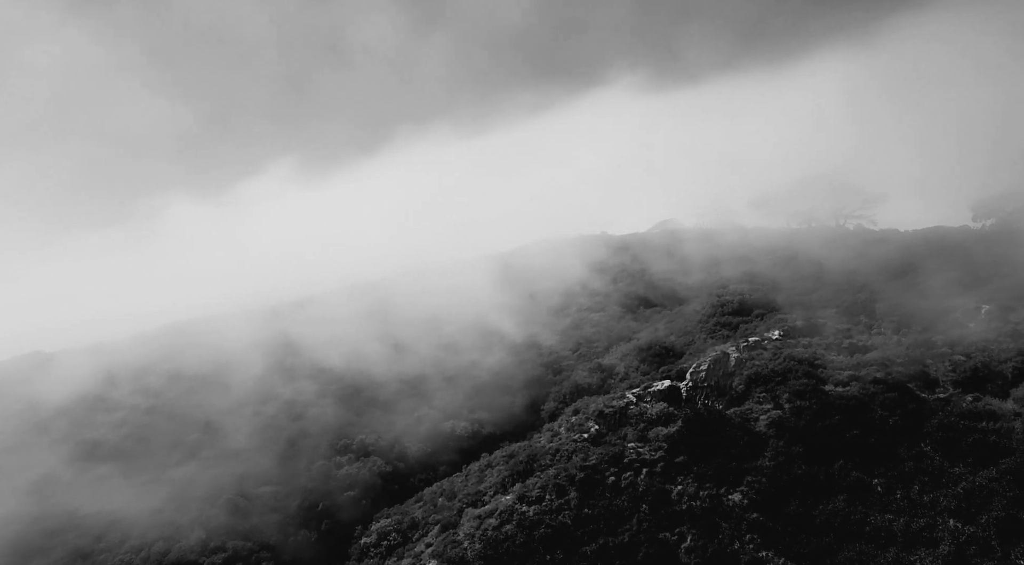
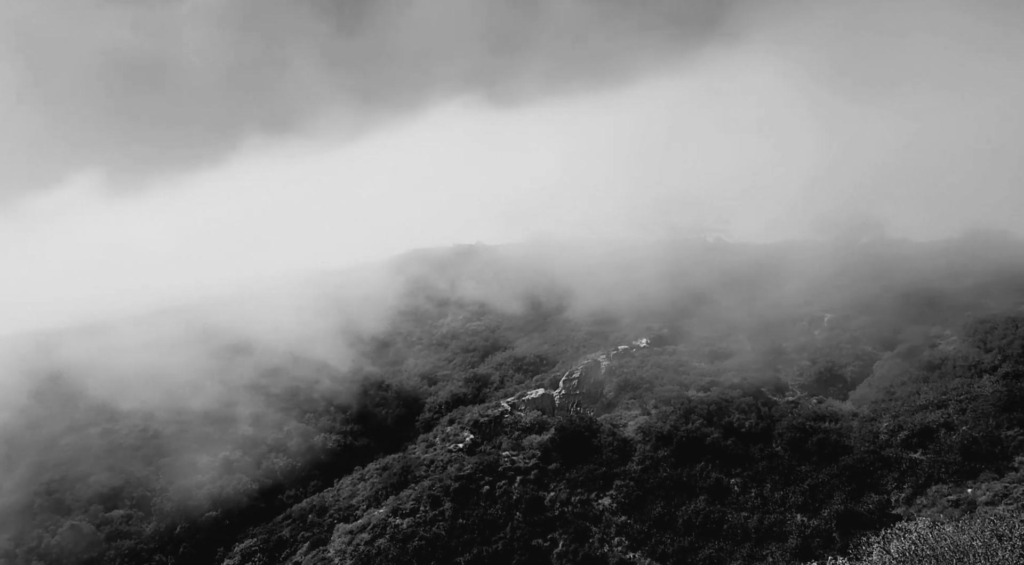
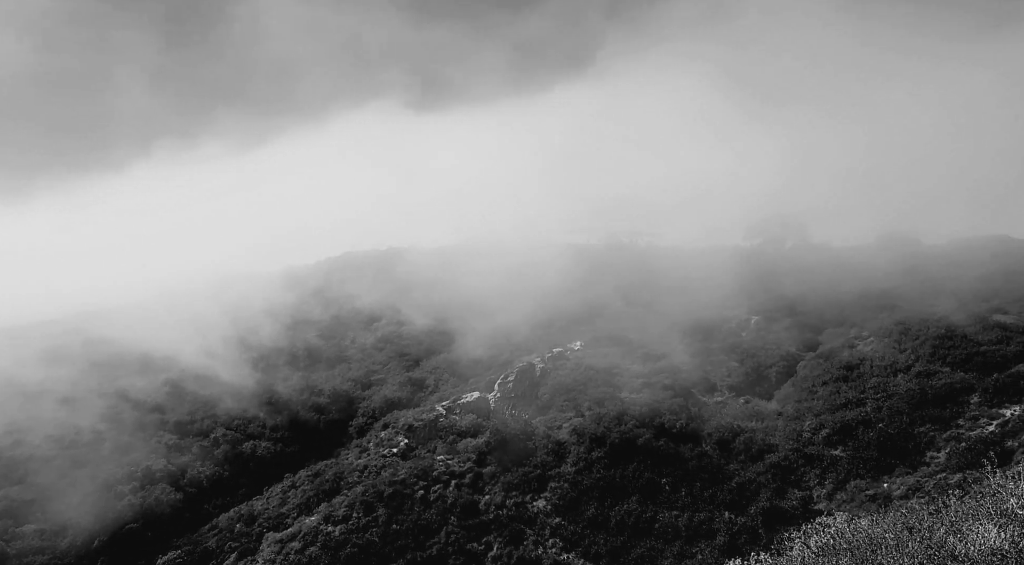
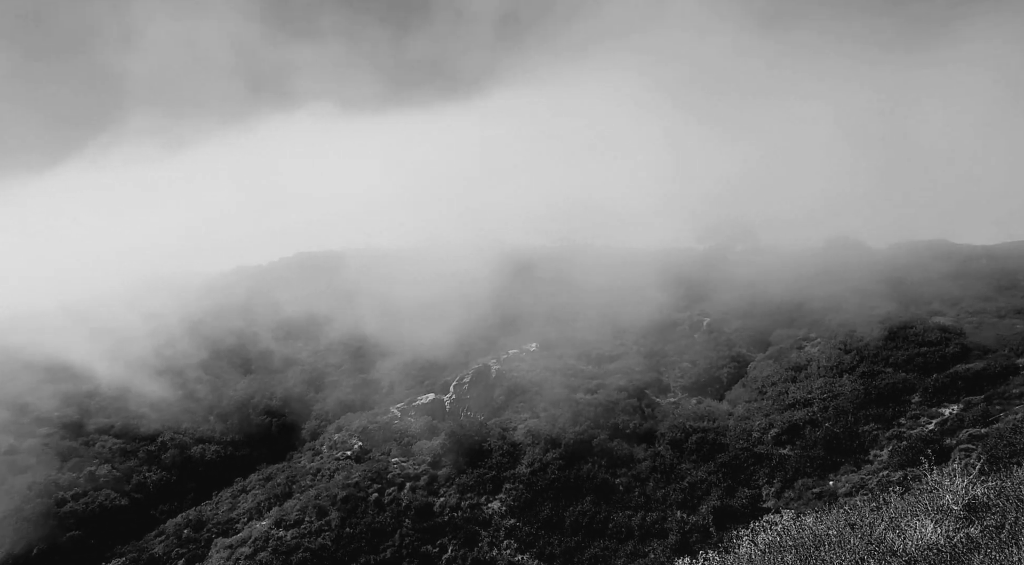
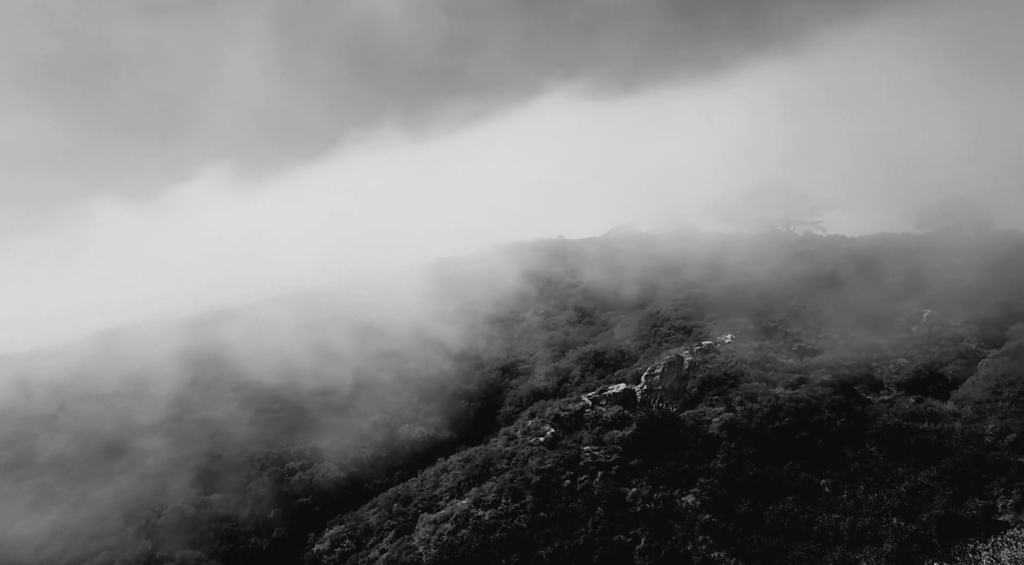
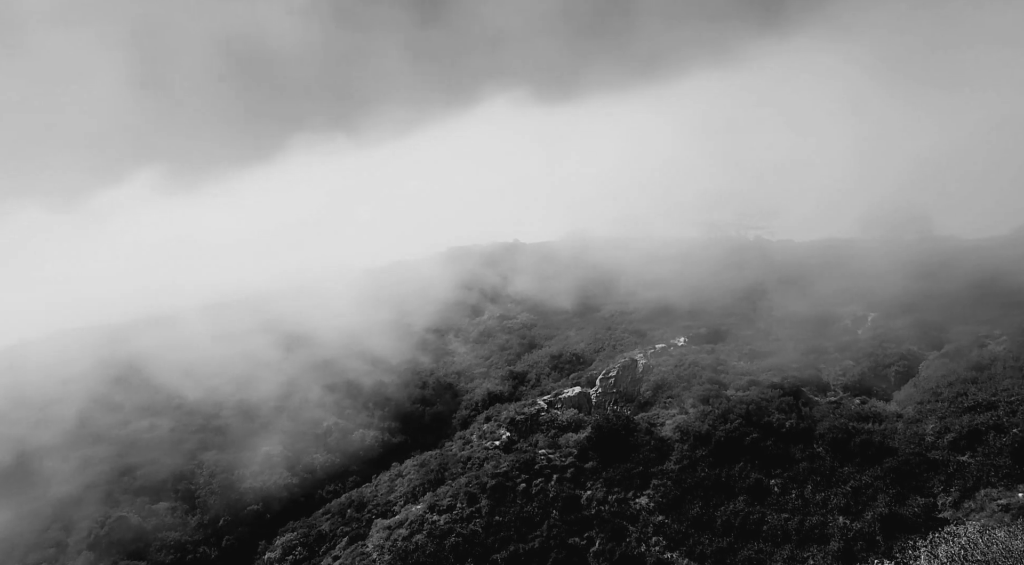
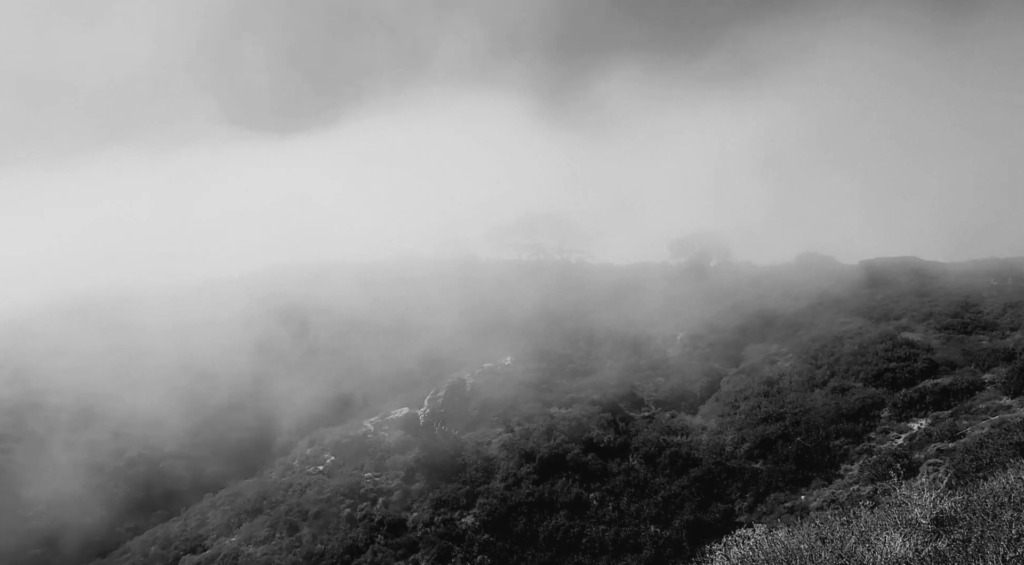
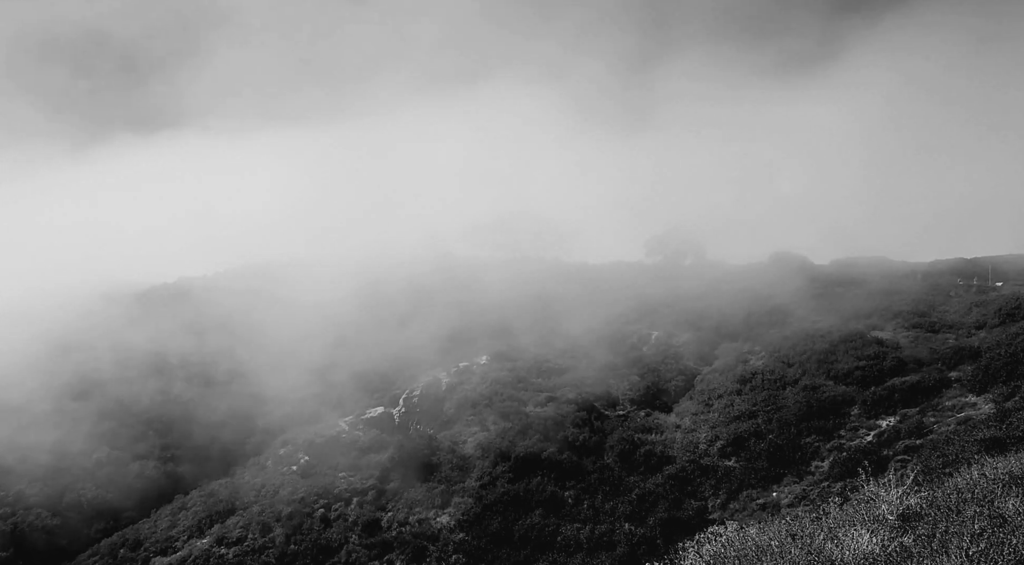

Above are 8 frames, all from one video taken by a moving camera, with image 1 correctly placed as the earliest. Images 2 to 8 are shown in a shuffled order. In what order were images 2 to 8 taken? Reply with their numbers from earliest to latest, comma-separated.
5, 6, 2, 3, 4, 8, 7
